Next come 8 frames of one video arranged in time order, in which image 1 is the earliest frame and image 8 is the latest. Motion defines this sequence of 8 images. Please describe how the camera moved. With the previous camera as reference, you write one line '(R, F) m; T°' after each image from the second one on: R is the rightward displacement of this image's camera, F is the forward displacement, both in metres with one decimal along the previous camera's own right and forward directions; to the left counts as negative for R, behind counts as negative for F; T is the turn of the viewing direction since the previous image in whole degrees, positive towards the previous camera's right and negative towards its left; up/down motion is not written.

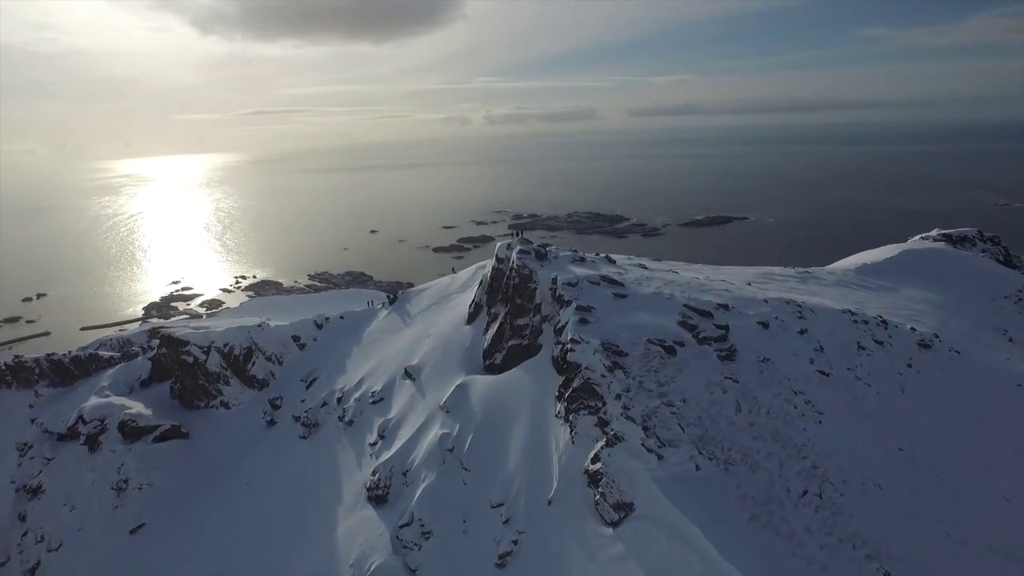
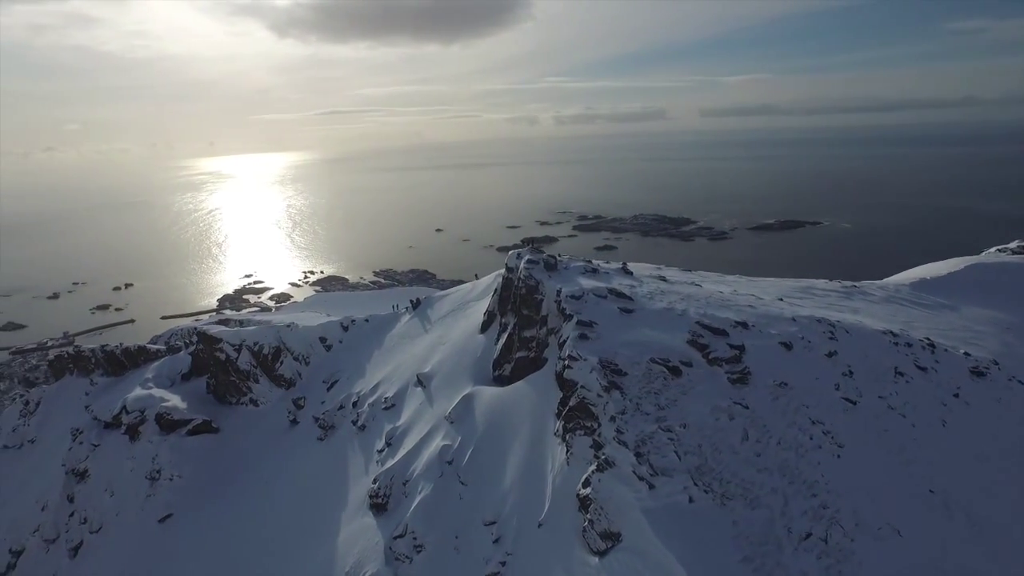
(+2.2, +0.8) m; -6°
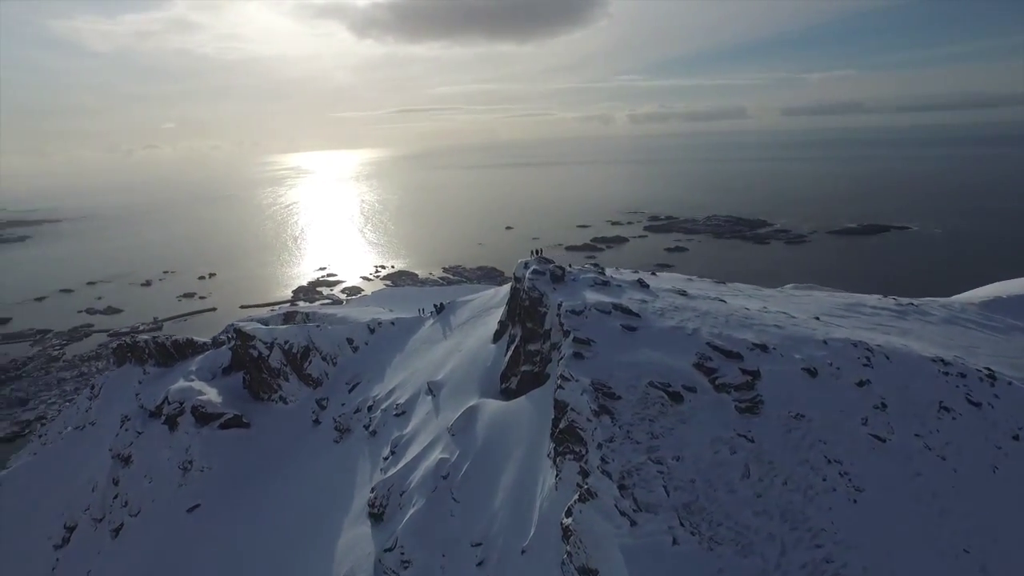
(+2.4, +1.1) m; -7°
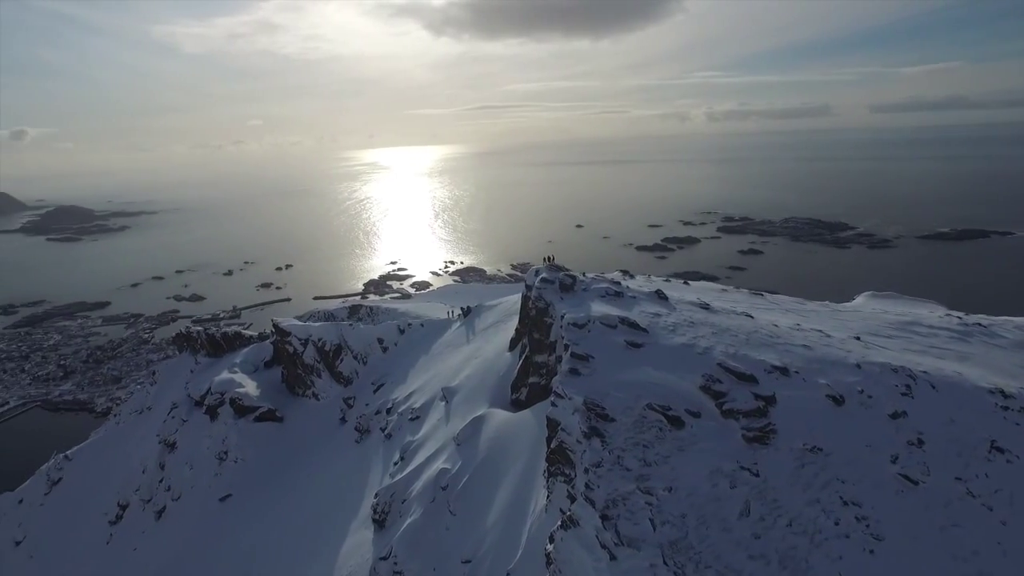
(+2.2, +1.0) m; -6°
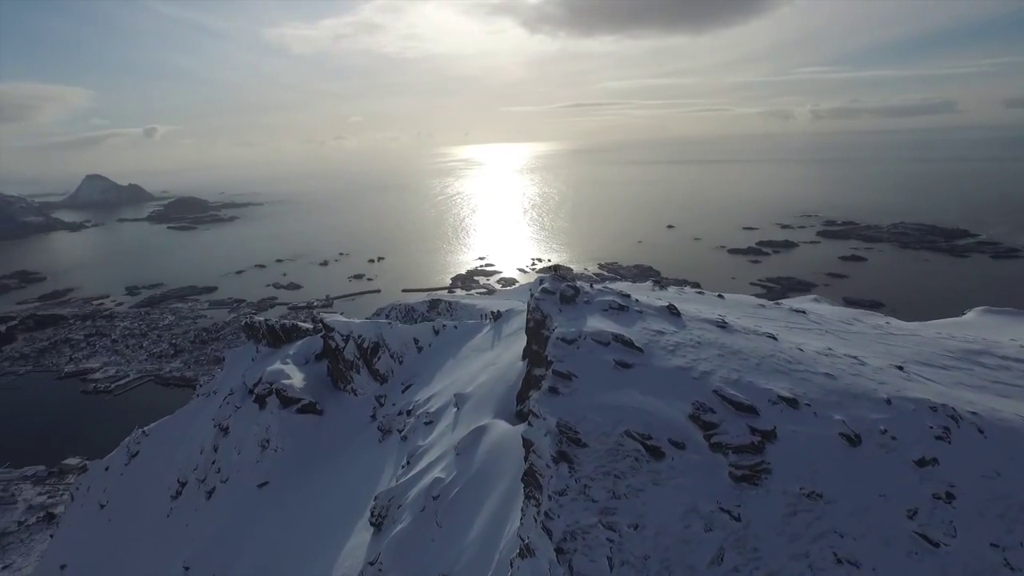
(+3.1, +1.0) m; -8°
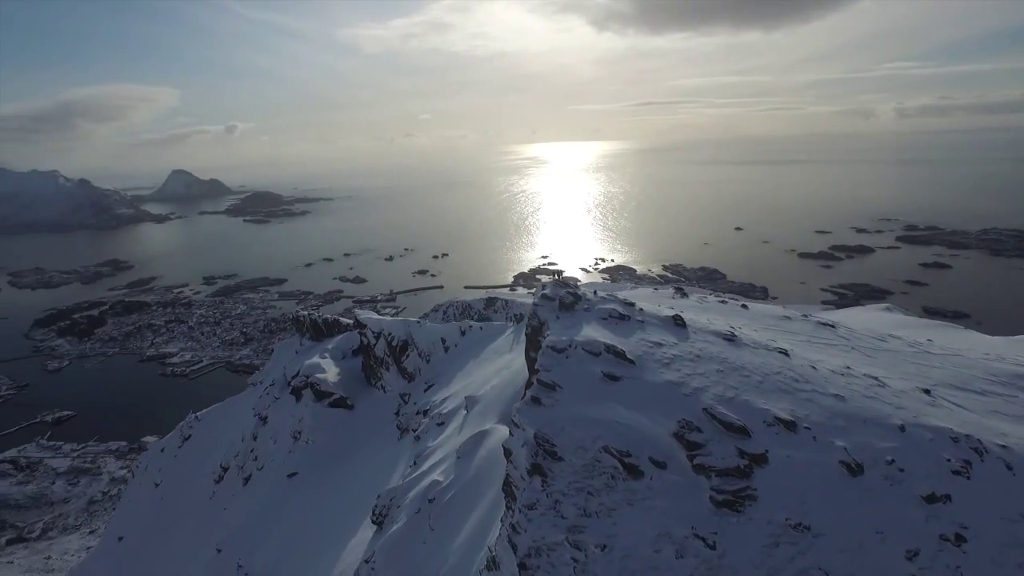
(+2.2, +0.5) m; -6°
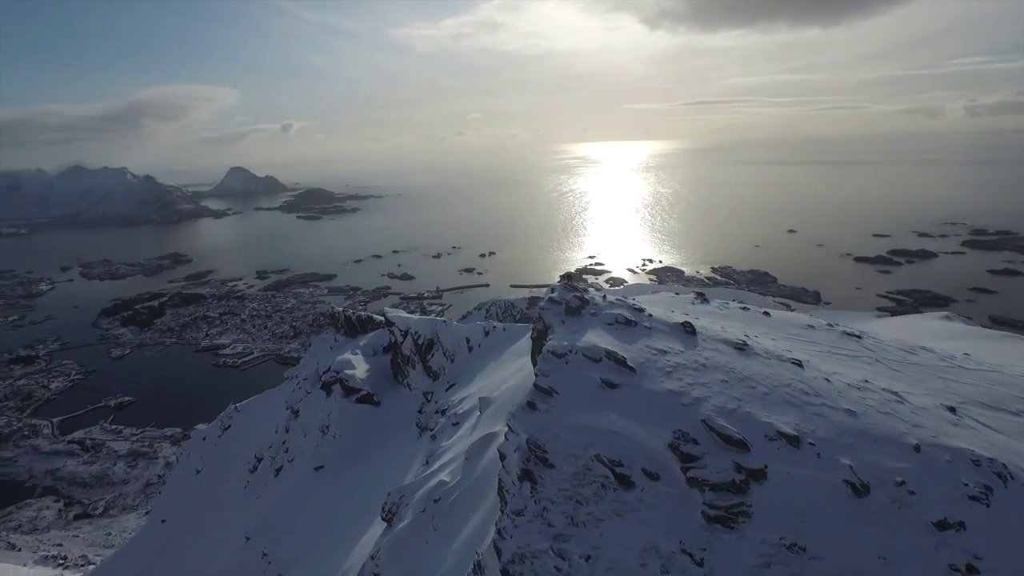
(+1.3, +0.2) m; -4°
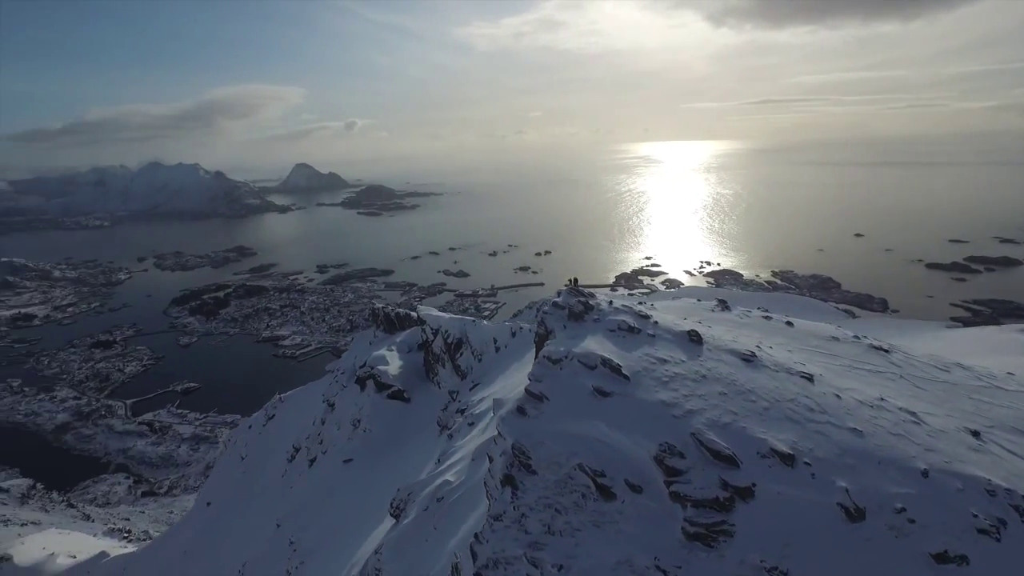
(+1.7, +0.1) m; -5°
